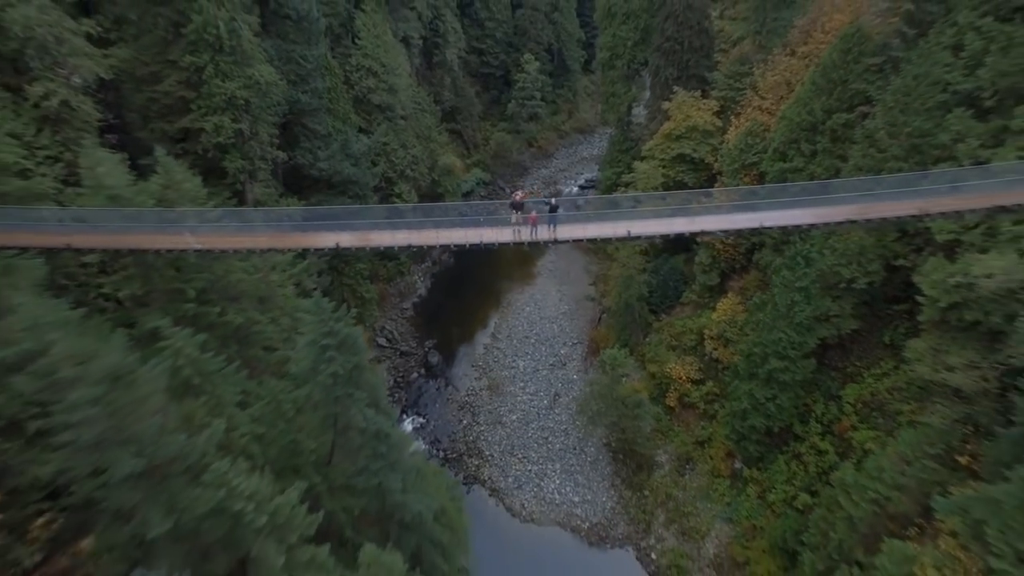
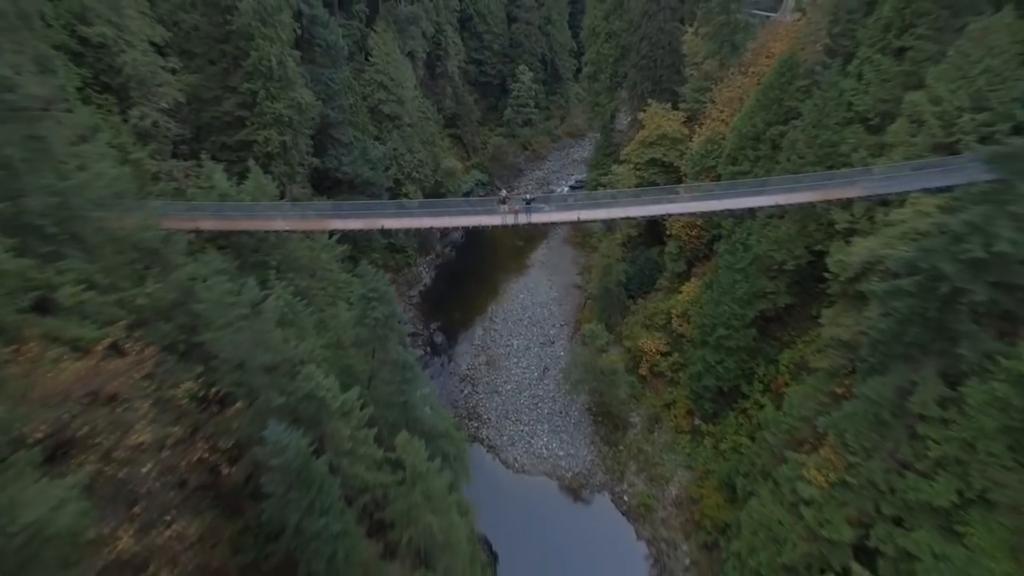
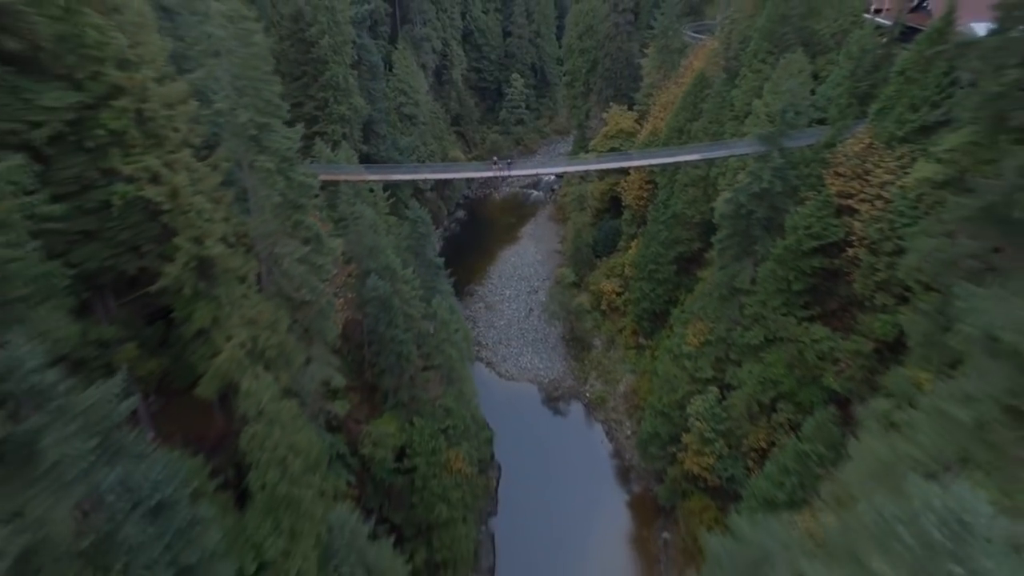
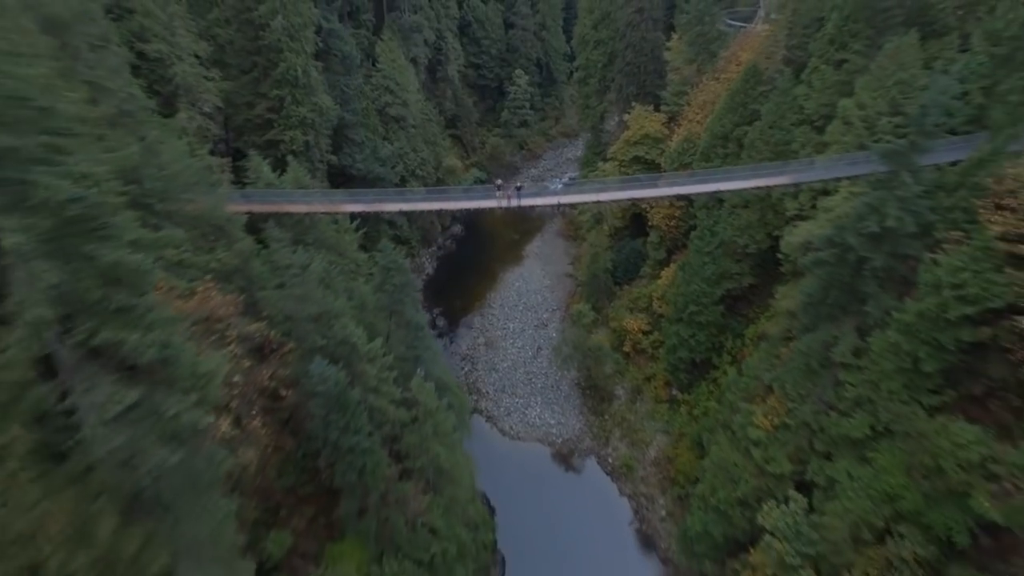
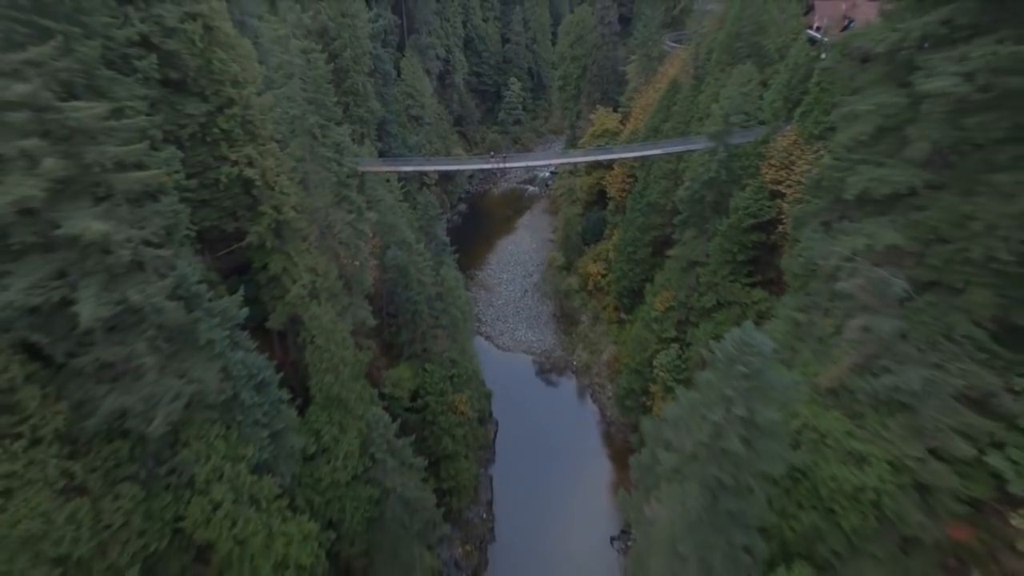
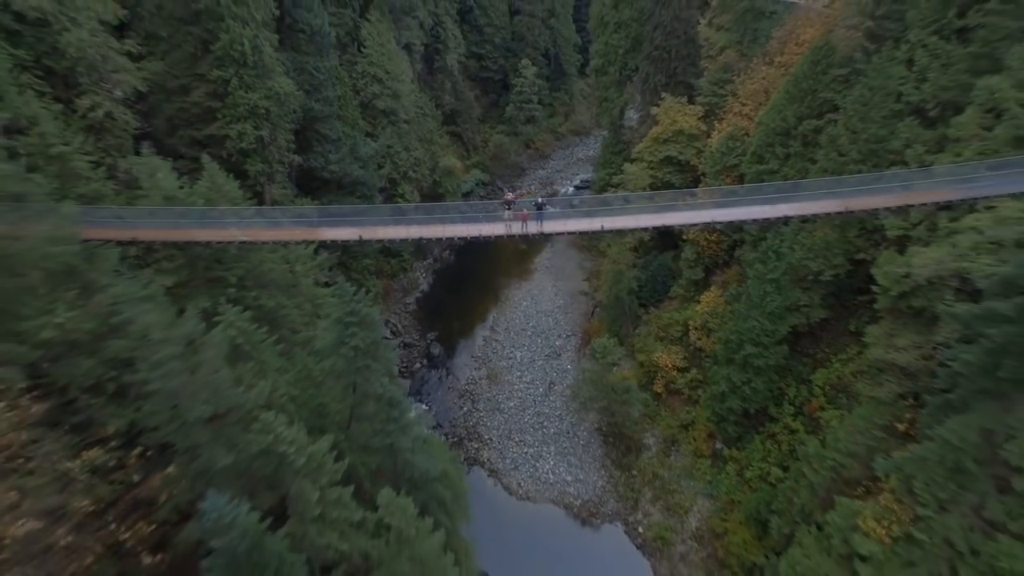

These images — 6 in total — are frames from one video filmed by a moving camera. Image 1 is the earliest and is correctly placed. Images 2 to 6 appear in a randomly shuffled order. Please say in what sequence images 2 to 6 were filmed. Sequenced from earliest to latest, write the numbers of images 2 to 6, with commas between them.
6, 2, 4, 3, 5
